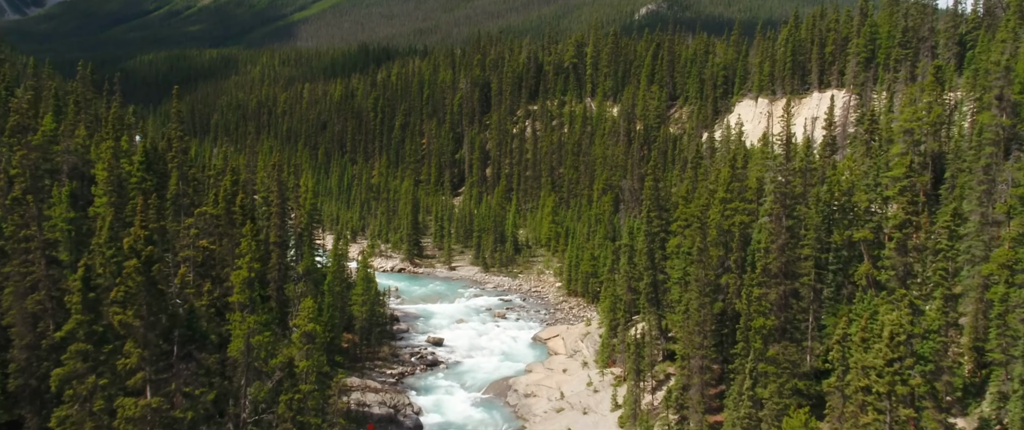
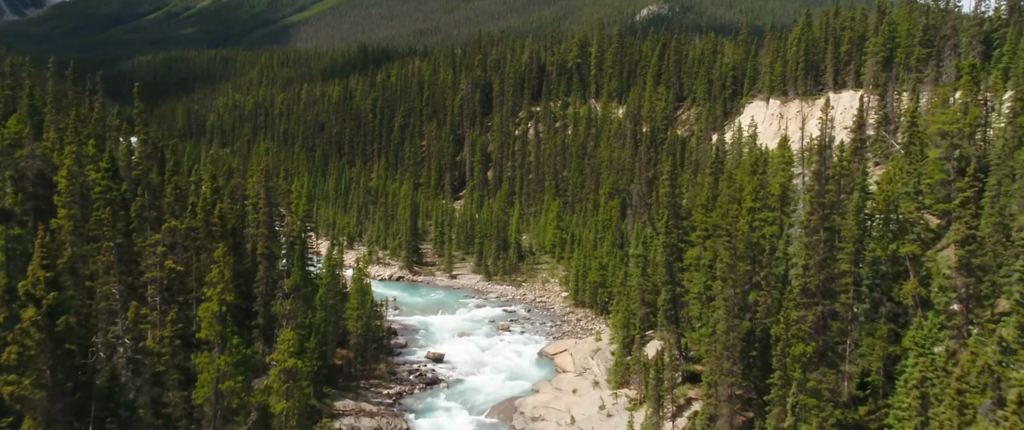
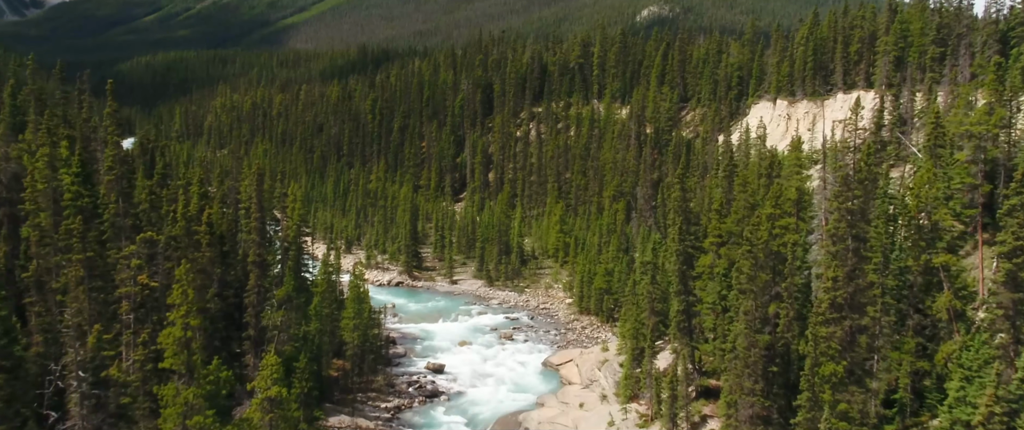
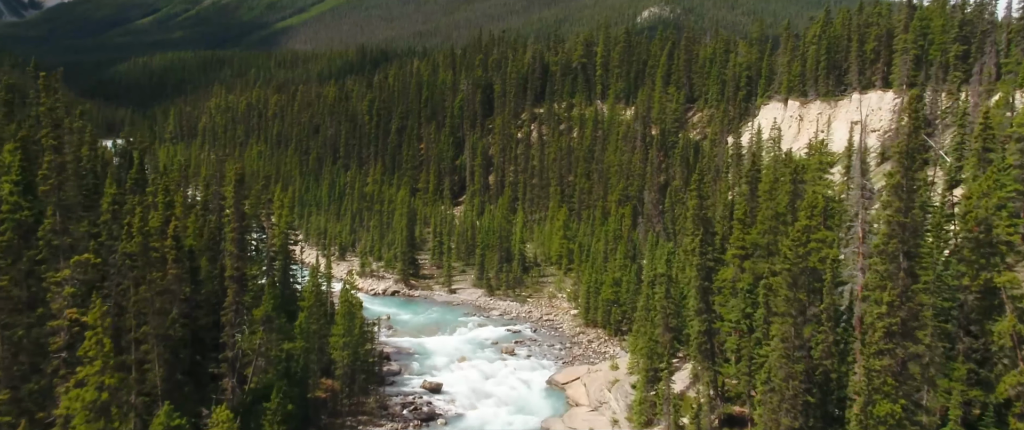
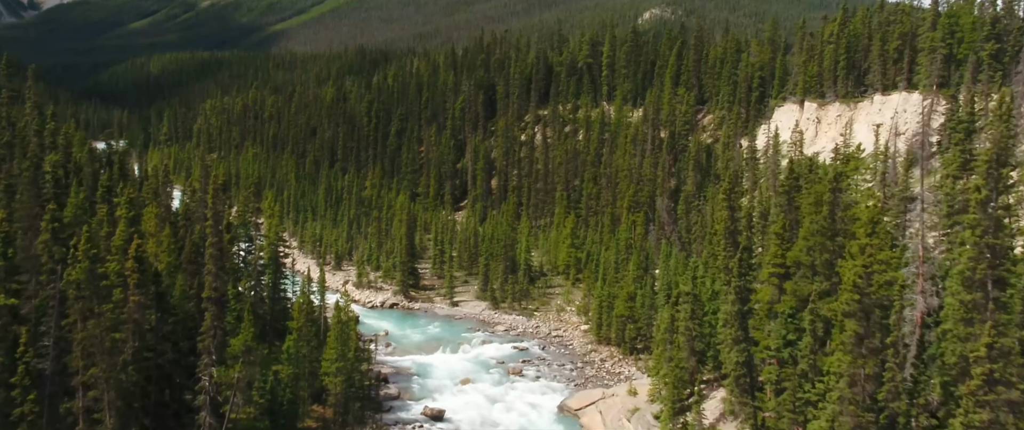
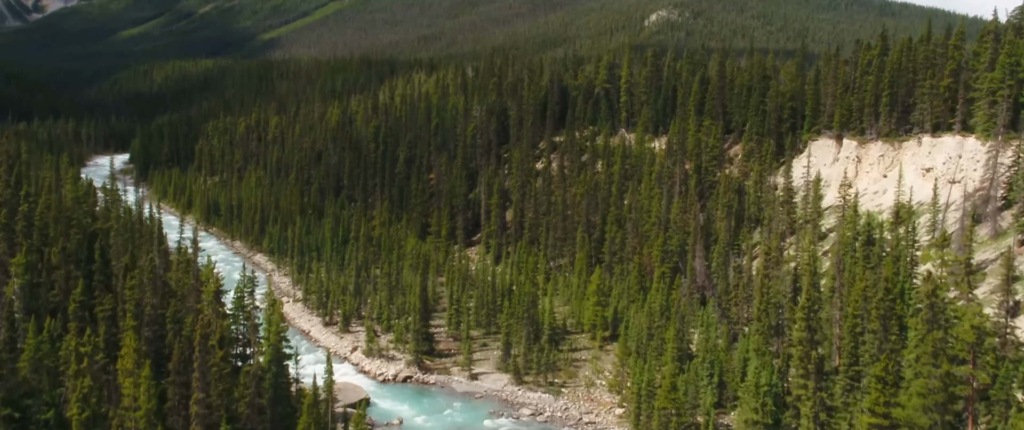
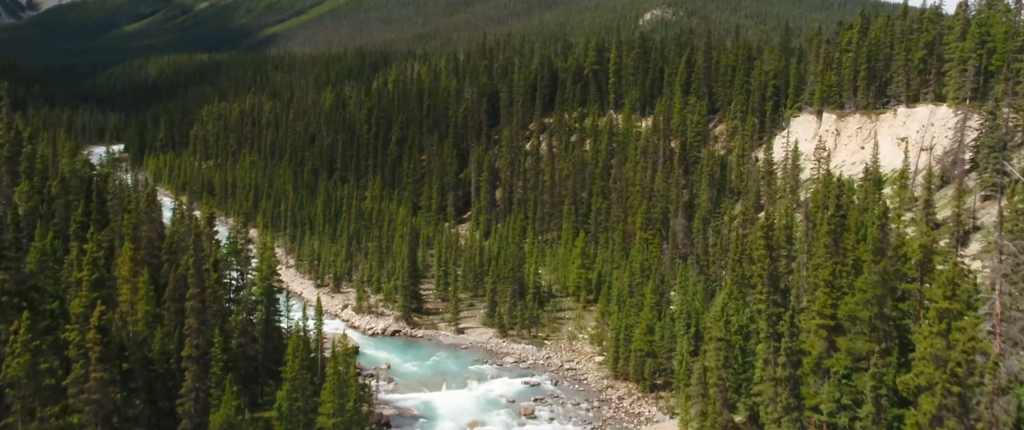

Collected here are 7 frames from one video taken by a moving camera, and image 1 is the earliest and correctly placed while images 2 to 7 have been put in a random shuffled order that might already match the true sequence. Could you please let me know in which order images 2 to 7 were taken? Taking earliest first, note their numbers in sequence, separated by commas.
2, 3, 4, 5, 7, 6
